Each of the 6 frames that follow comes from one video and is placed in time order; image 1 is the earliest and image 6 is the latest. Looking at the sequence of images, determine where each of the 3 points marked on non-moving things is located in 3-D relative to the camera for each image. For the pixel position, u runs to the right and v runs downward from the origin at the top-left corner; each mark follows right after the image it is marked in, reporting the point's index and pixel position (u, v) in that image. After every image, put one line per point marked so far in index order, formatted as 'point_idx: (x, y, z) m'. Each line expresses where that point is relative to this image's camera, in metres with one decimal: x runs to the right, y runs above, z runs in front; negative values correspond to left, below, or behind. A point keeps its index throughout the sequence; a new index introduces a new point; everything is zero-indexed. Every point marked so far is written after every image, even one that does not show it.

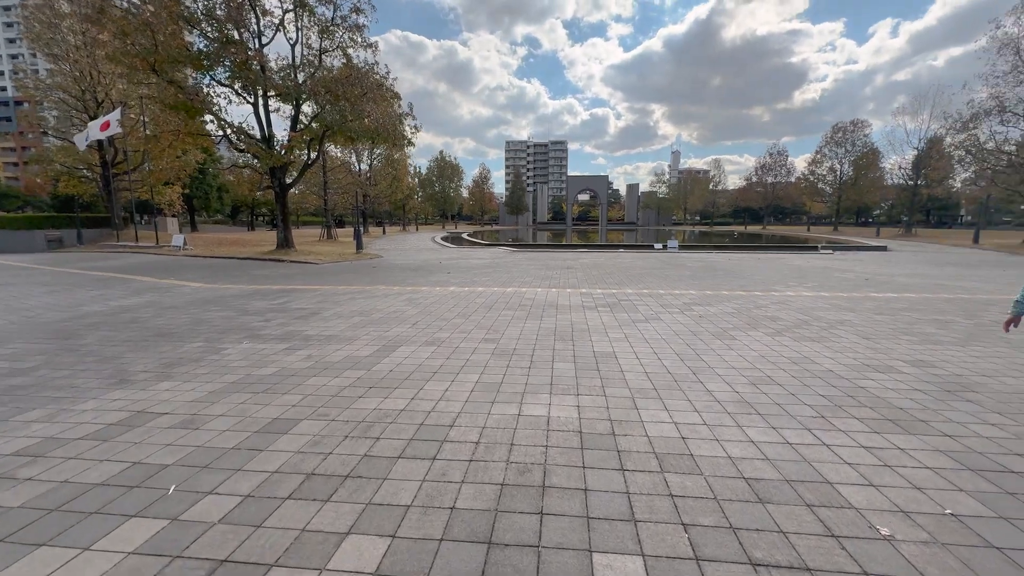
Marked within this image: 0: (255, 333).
0: (-3.6, -0.6, +6.2) m
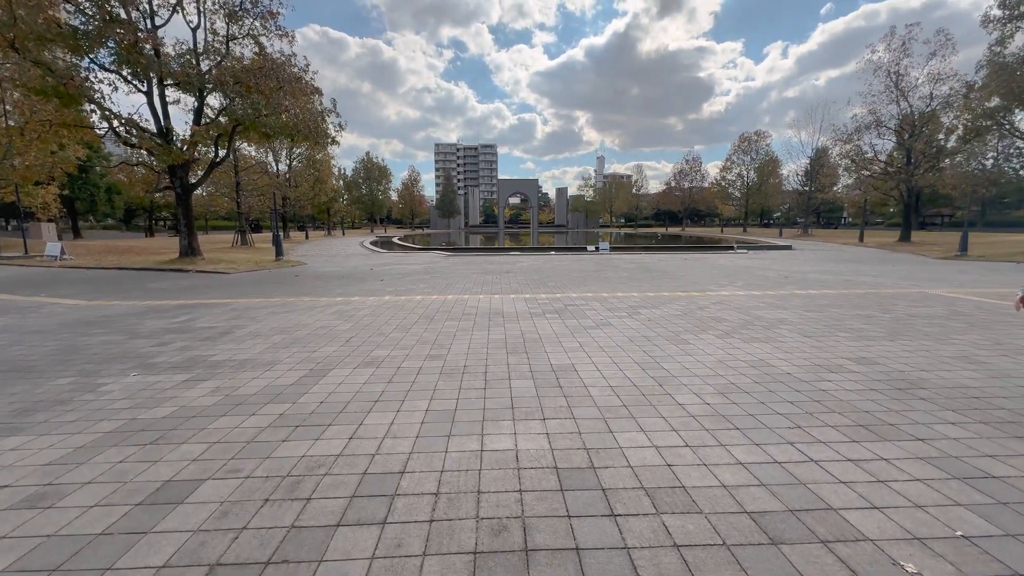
0: (-4.2, -0.9, +5.1) m
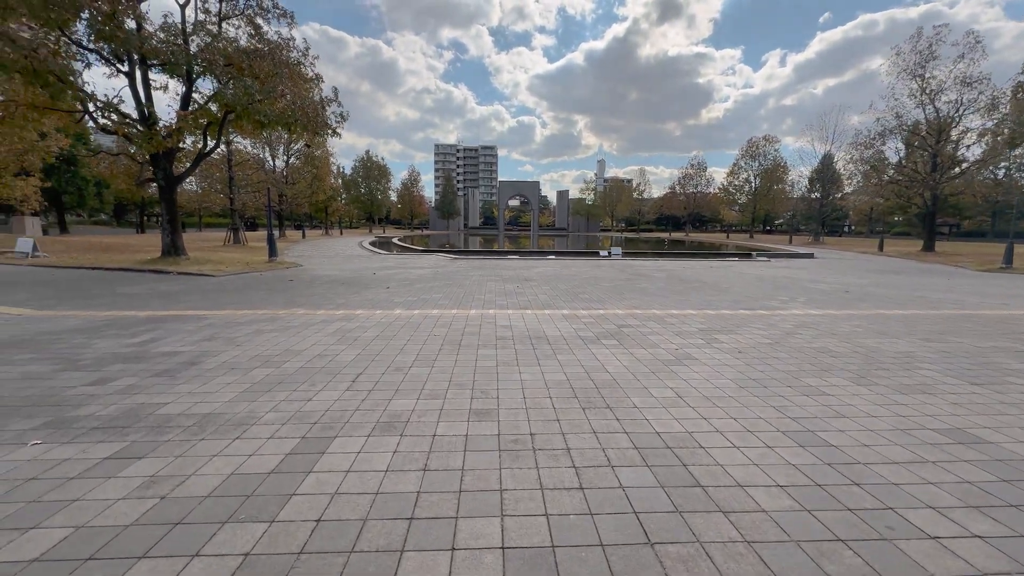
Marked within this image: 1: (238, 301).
0: (-3.6, -1.0, +3.6) m
1: (-5.6, -0.3, +9.2) m
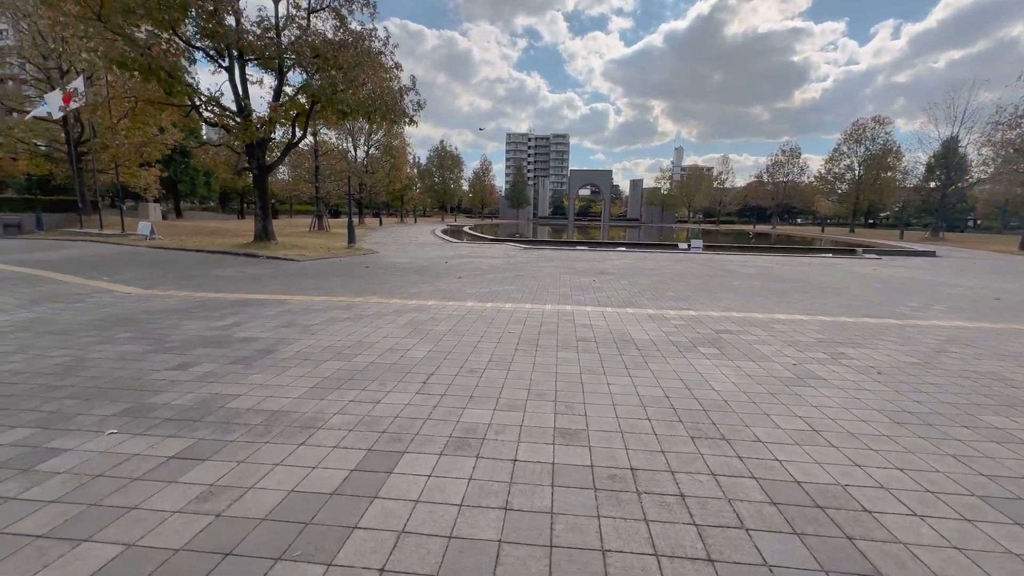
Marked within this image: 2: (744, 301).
0: (-2.9, -0.9, +3.5) m
1: (-4.1, 0.0, +9.4) m
2: (+4.4, -0.2, +8.4) m
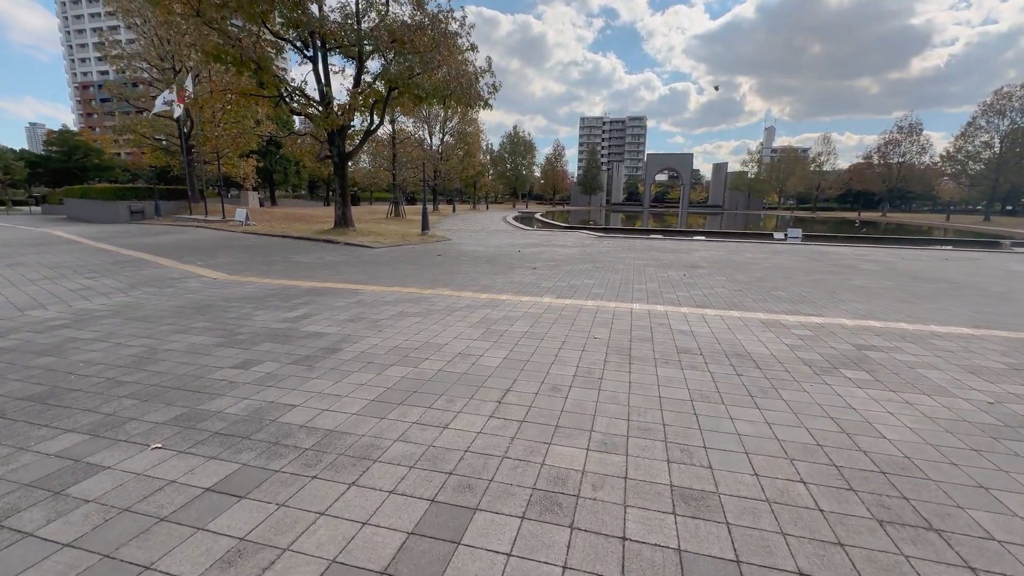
0: (-2.3, -0.9, +3.2) m
1: (-2.5, +0.3, +9.1) m
2: (+5.7, -0.3, +6.9) m
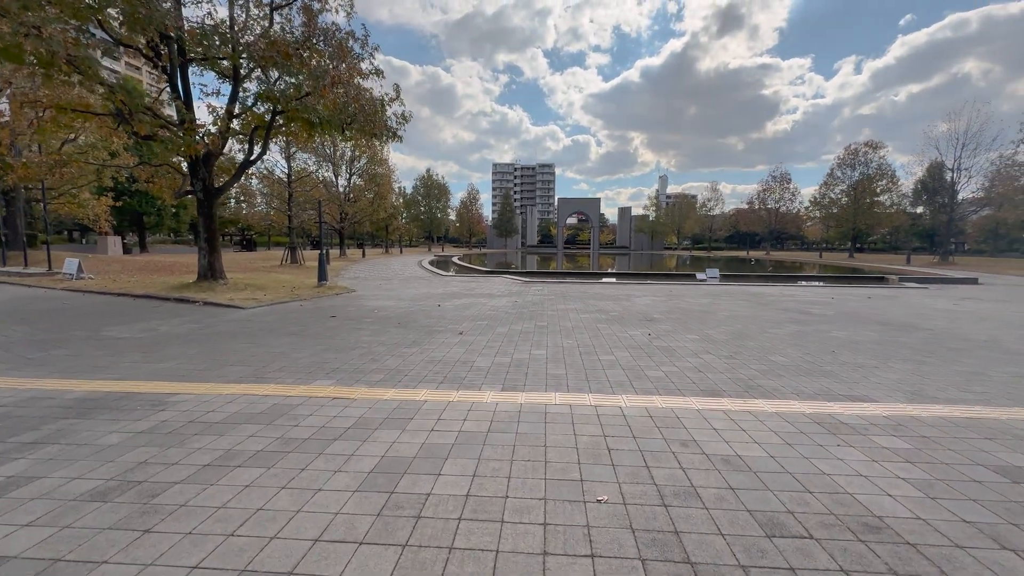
0: (-2.3, -1.5, +0.3) m
1: (-3.7, -0.9, +6.1) m
2: (+4.8, -1.0, +5.4) m
